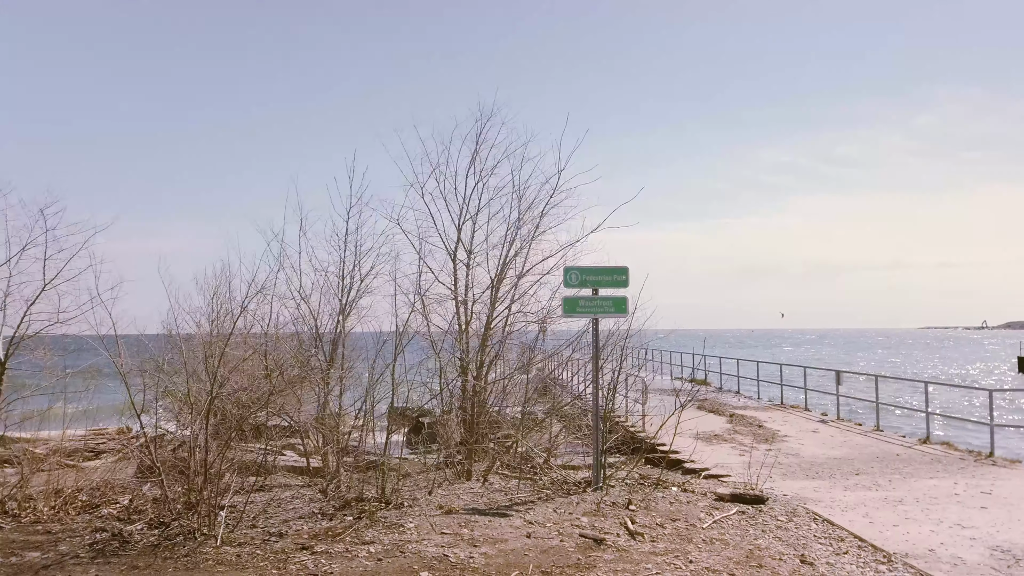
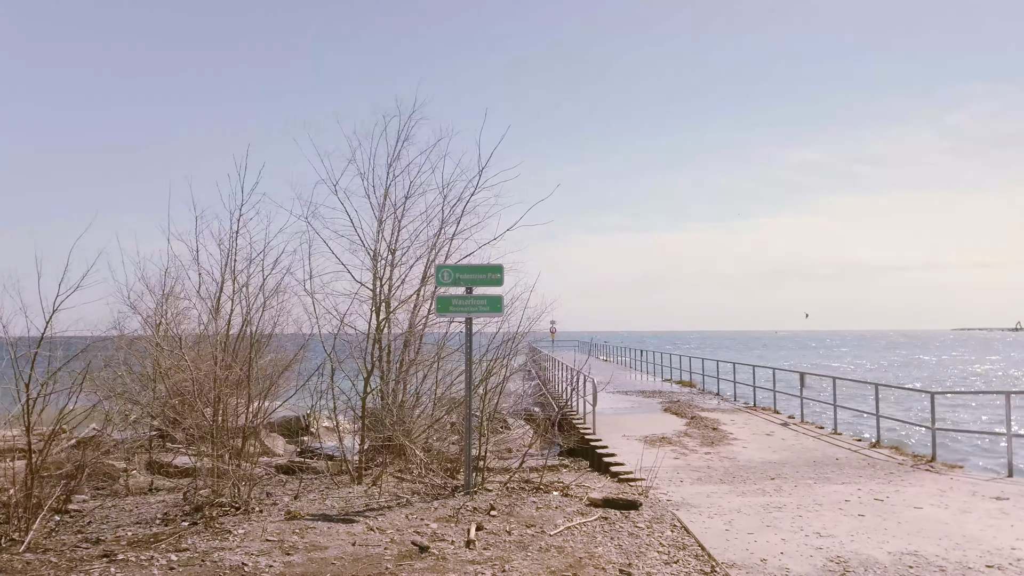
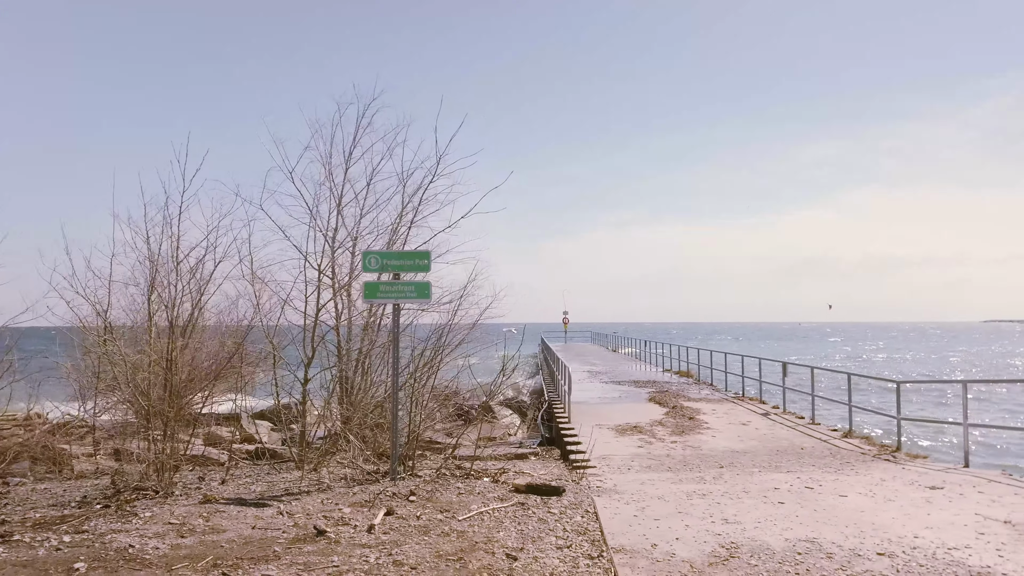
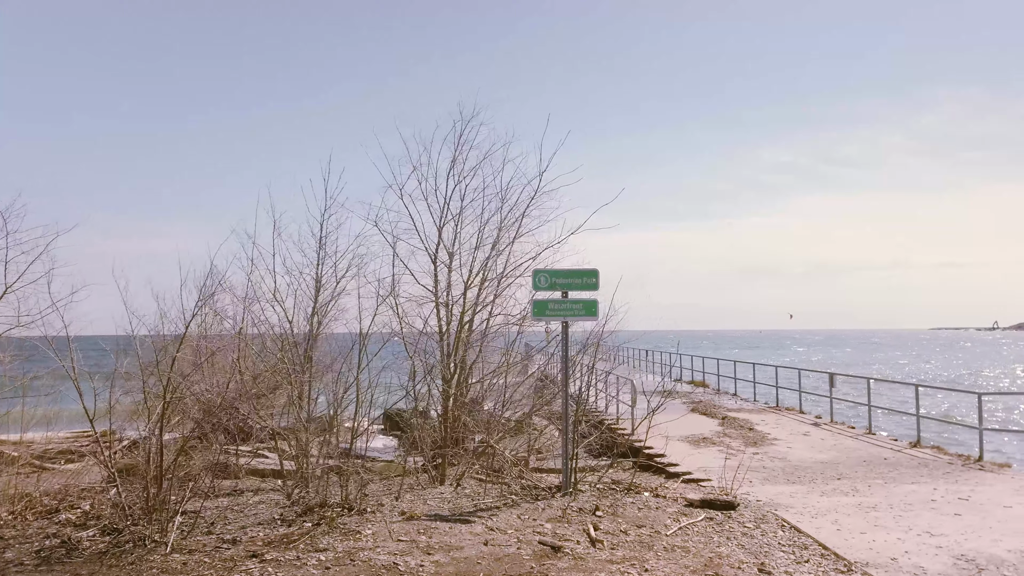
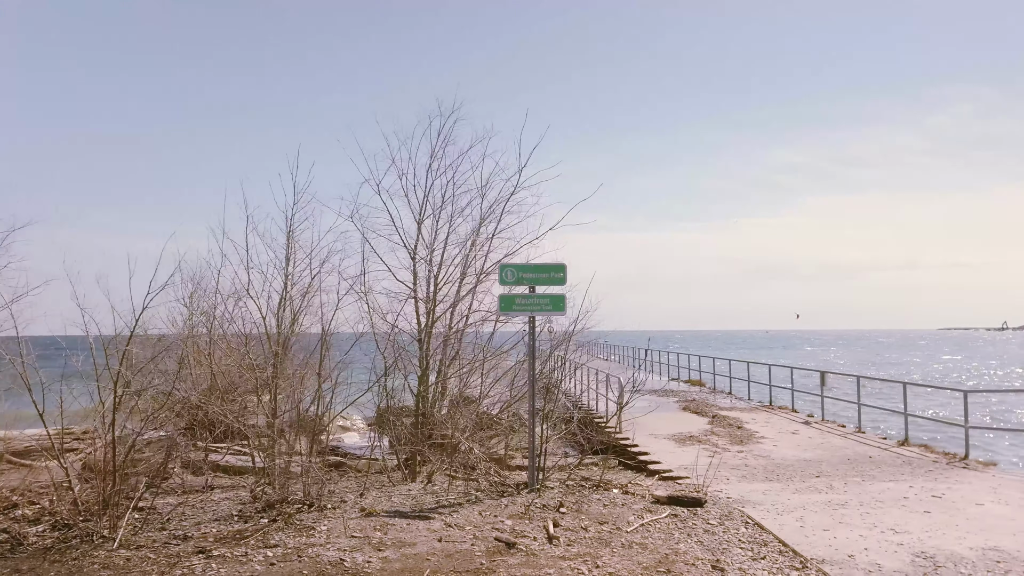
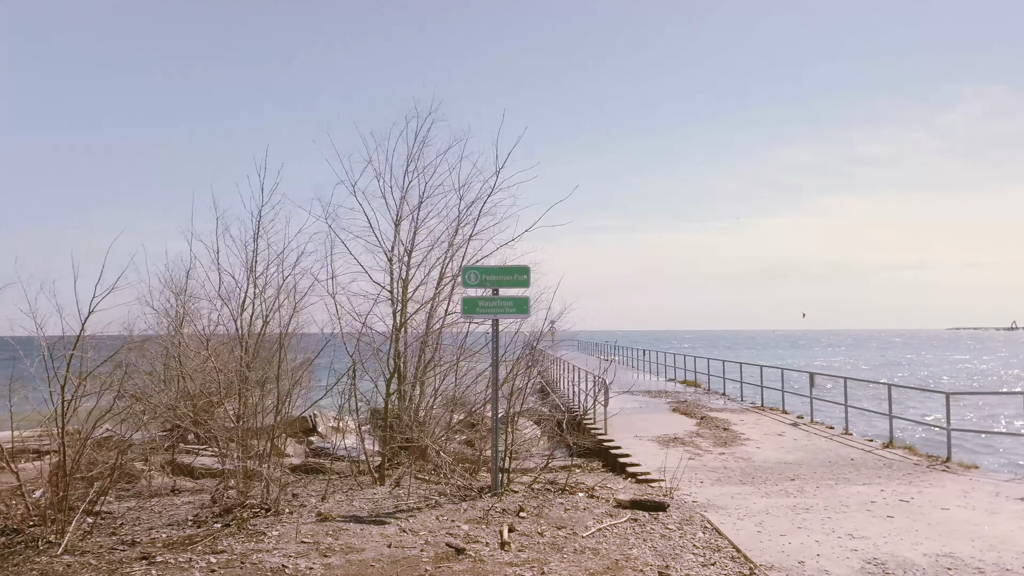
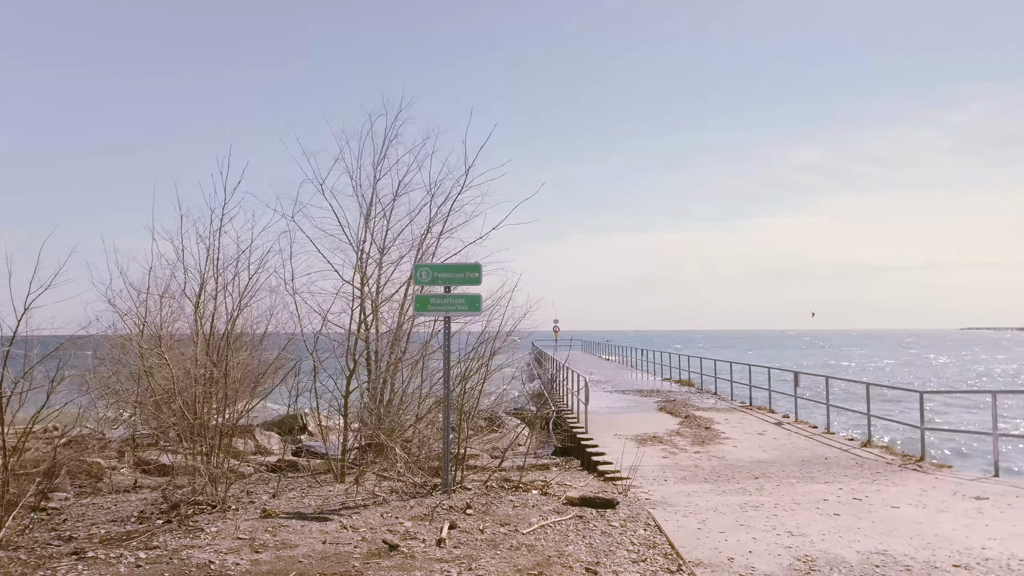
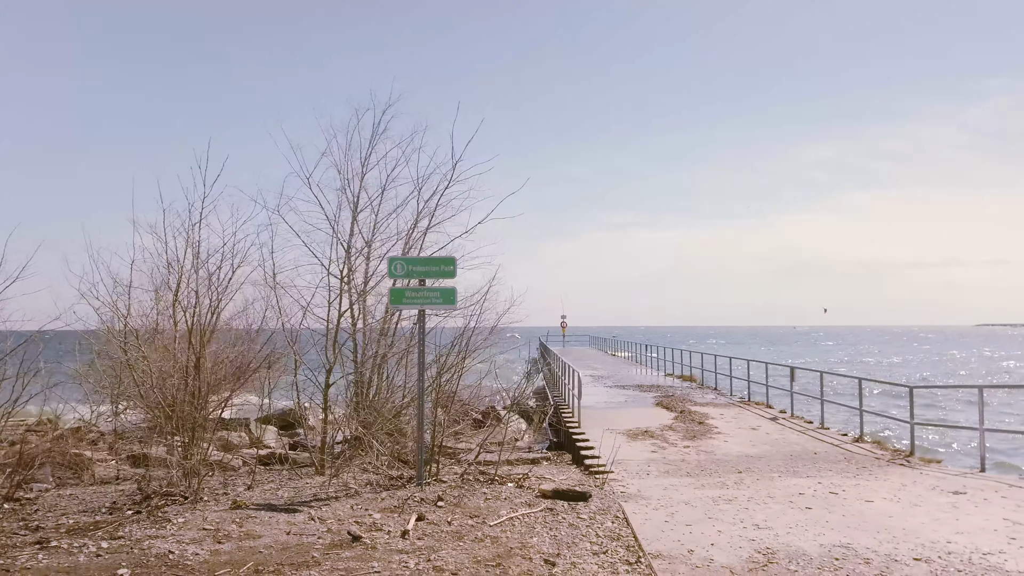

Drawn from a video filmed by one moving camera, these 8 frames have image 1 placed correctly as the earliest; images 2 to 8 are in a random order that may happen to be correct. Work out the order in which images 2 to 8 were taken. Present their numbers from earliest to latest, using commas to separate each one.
4, 5, 6, 2, 7, 8, 3
